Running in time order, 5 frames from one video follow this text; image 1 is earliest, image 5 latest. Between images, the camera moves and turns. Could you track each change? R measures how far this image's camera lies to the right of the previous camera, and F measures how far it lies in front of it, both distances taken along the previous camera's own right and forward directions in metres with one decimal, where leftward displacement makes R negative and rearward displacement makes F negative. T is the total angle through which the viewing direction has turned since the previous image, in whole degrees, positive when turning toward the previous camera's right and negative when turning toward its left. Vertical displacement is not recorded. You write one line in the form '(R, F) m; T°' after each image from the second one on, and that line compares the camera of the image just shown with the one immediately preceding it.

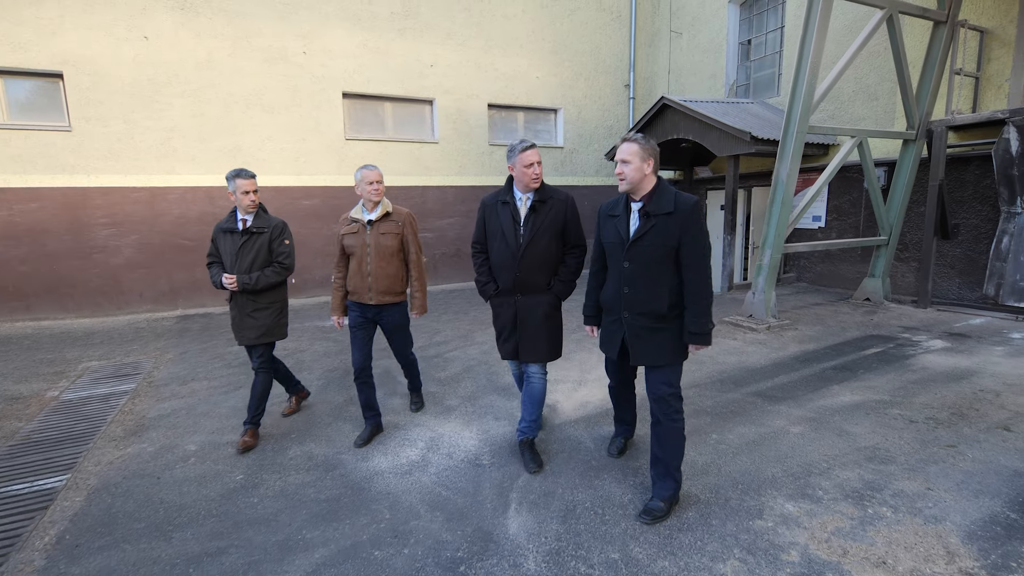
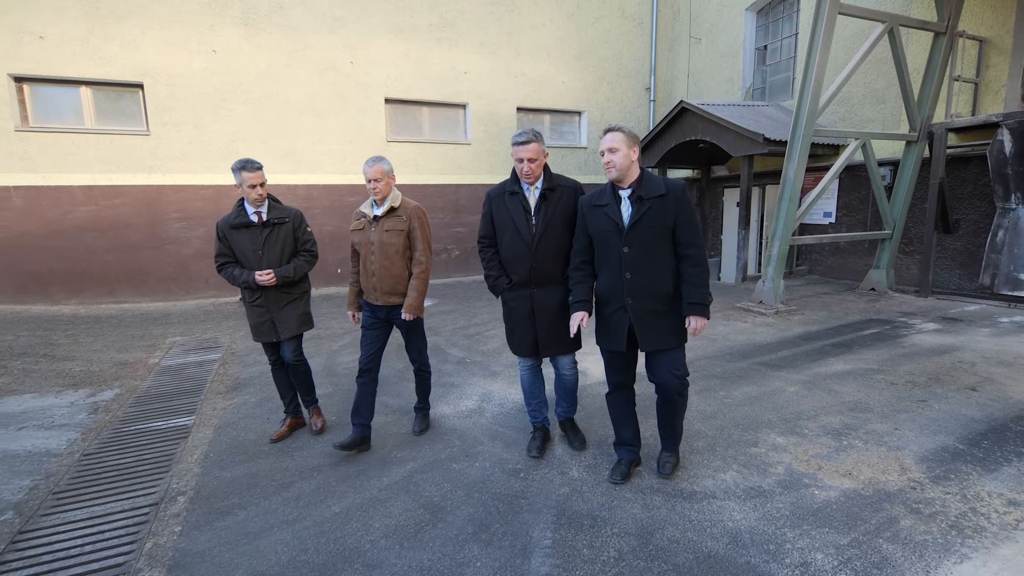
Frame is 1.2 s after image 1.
(-0.2, -0.7) m; -2°
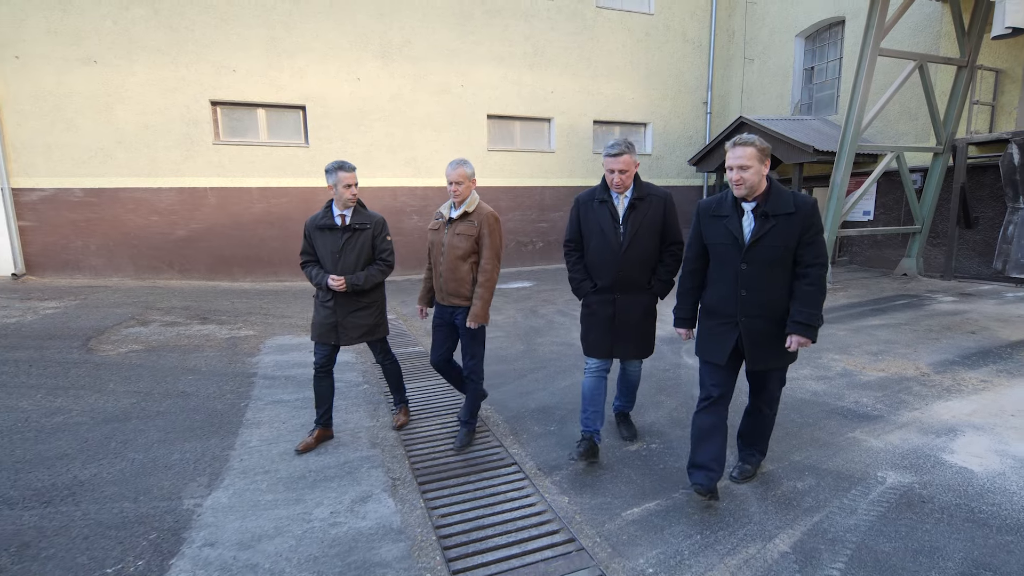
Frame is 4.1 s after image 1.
(-1.1, -1.7) m; -3°
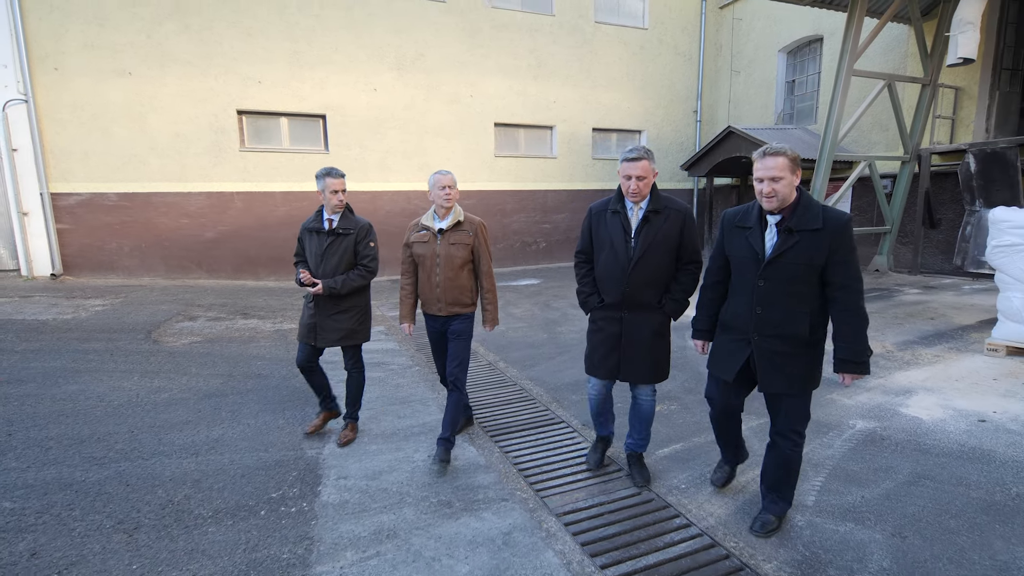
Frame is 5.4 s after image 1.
(-0.5, -0.7) m; +2°
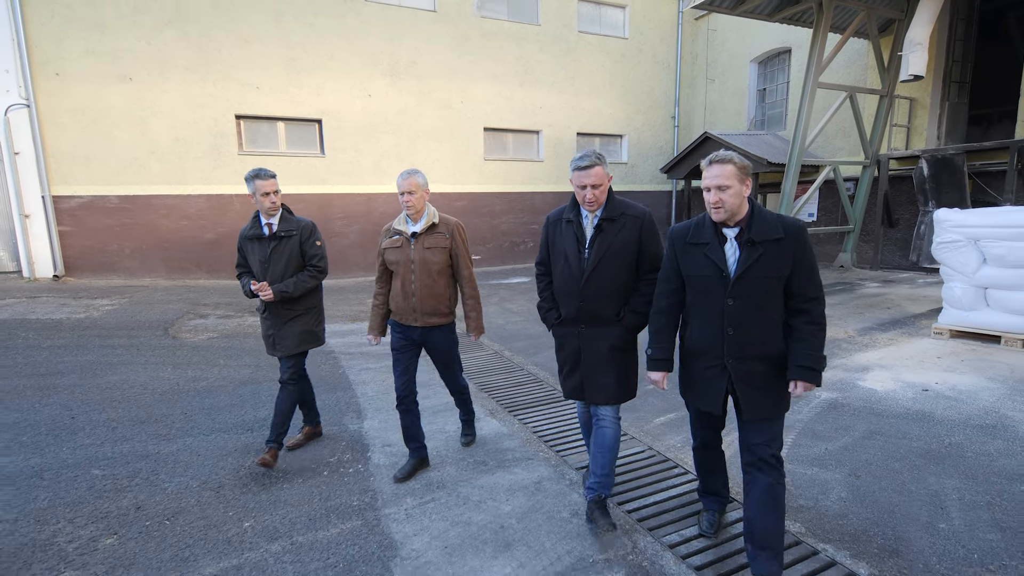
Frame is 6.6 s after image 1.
(-0.3, -0.5) m; +2°
